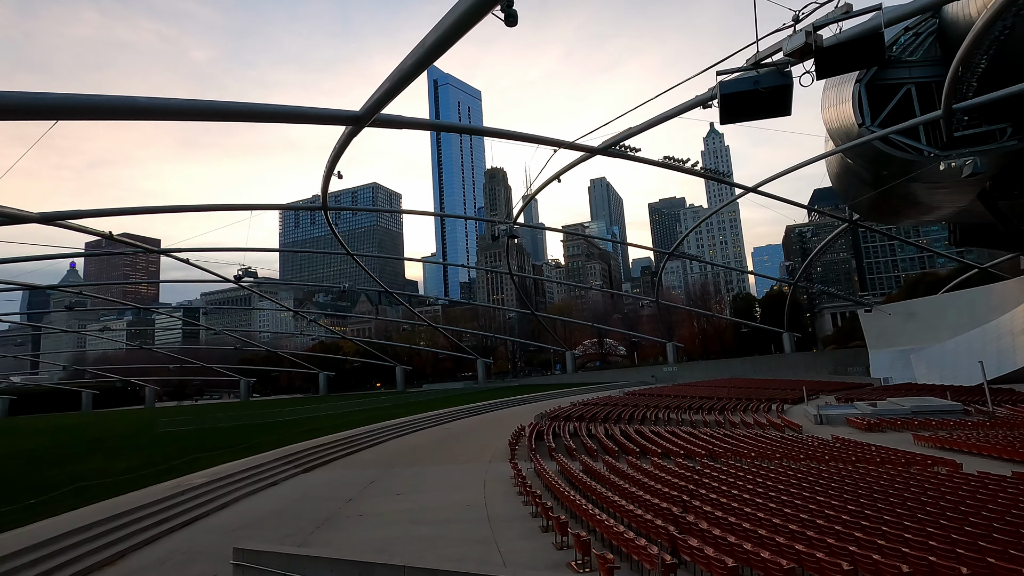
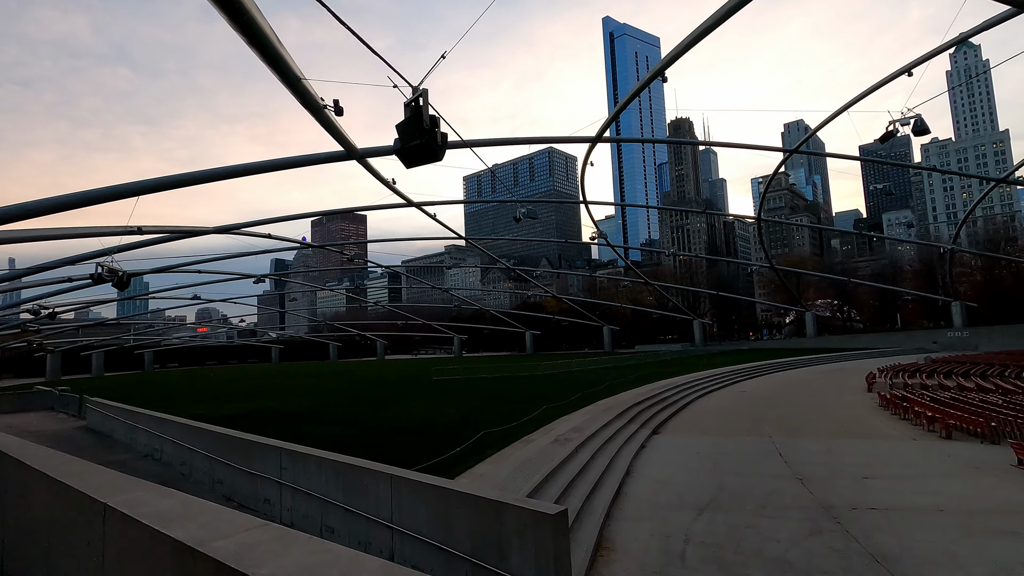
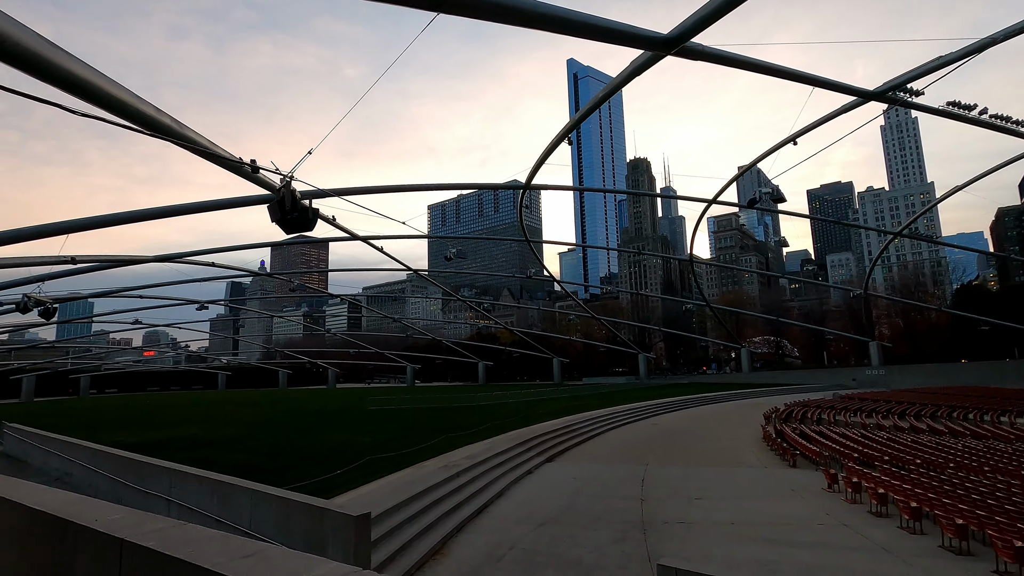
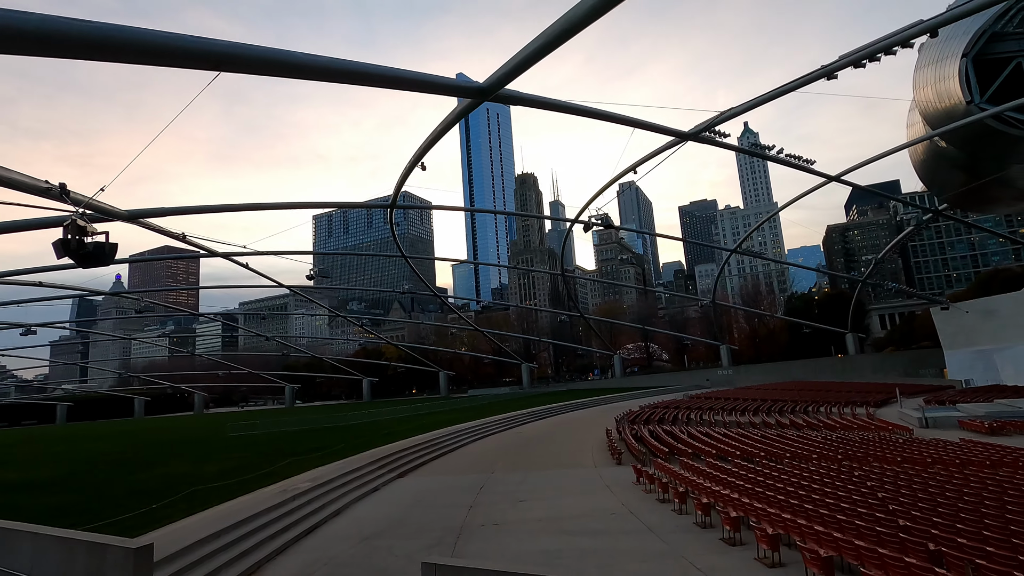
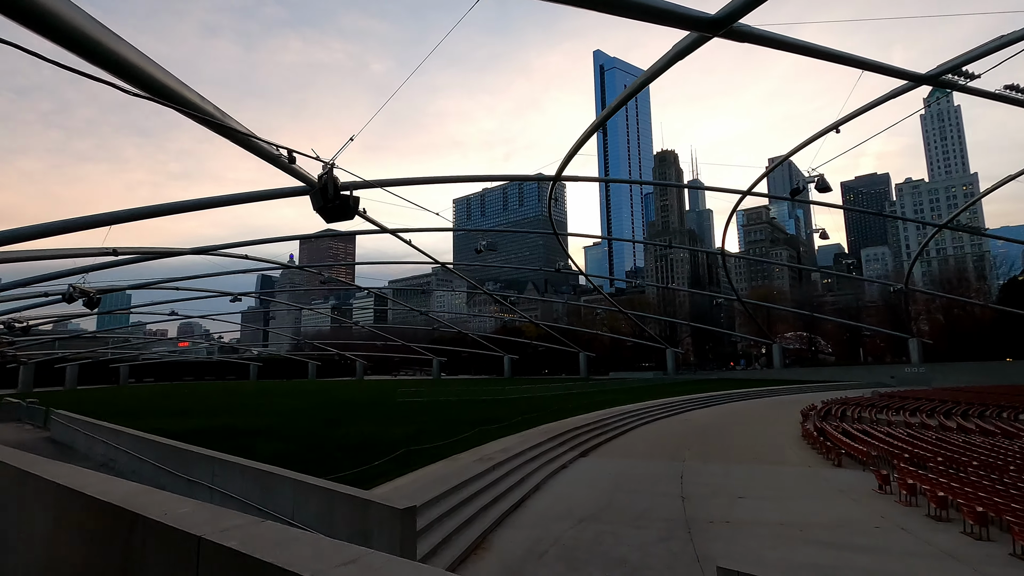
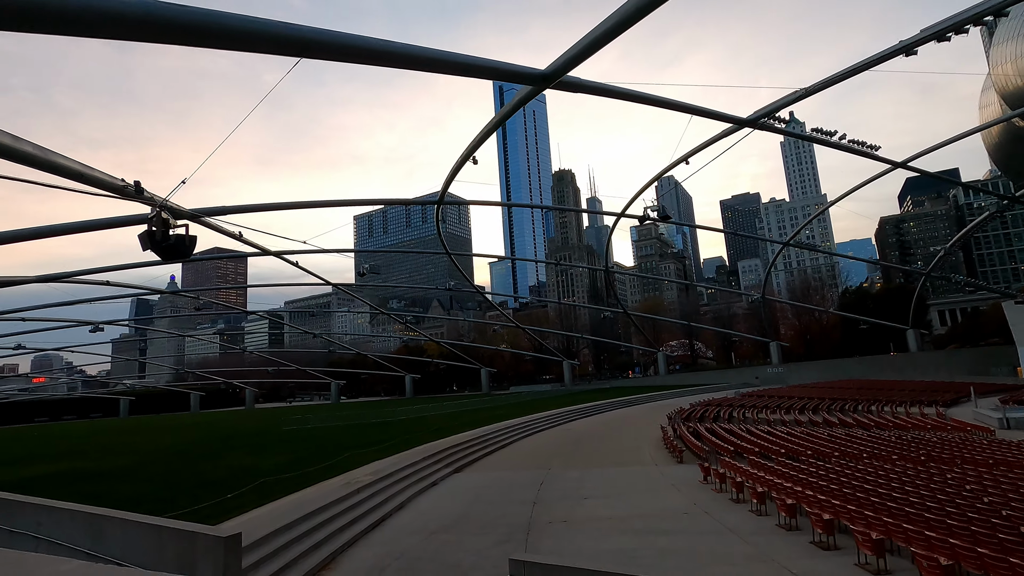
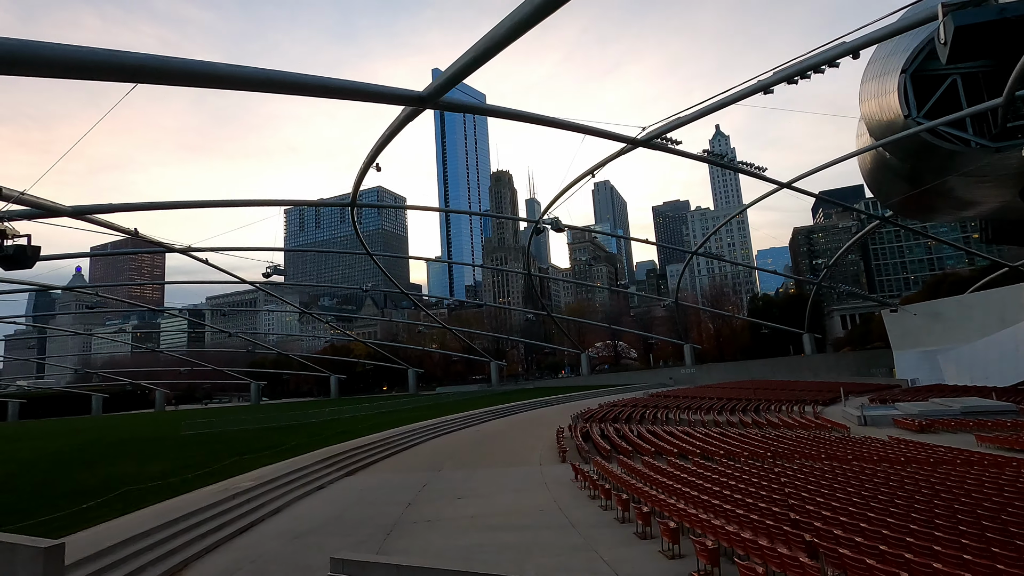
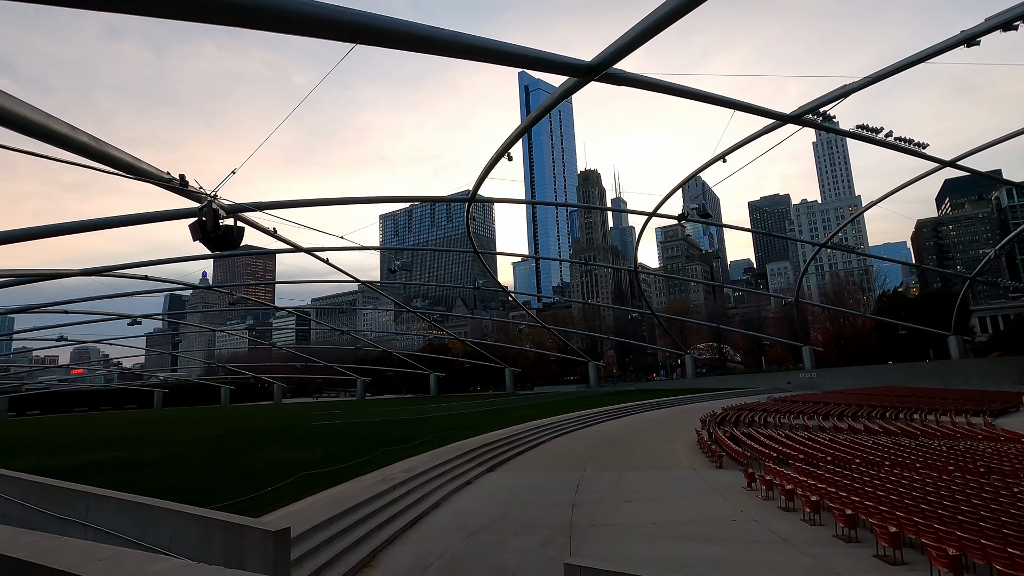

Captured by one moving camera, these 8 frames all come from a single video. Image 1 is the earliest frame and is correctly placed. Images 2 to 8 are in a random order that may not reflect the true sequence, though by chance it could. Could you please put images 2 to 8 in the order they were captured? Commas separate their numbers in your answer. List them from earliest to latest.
7, 4, 6, 8, 3, 5, 2
